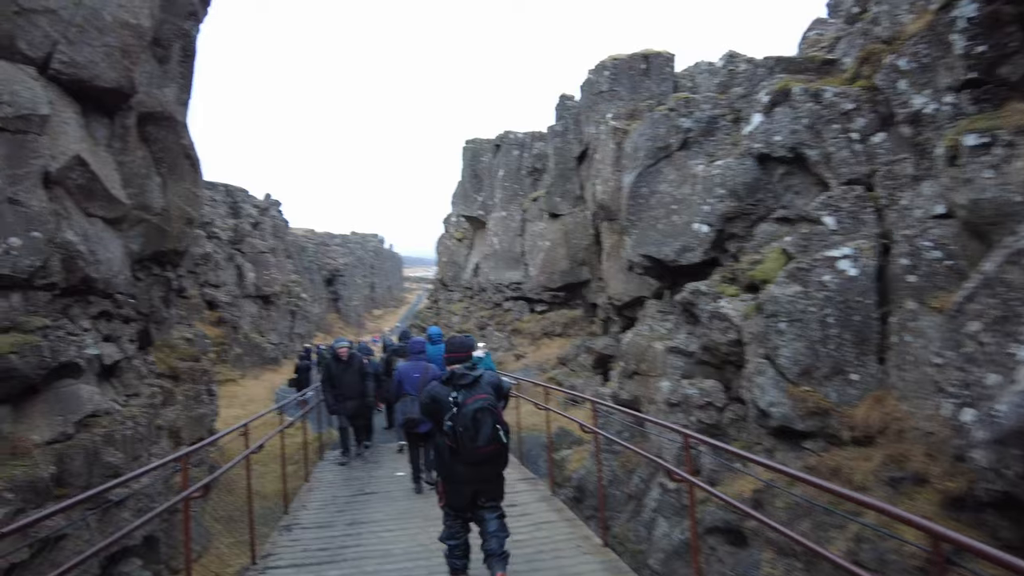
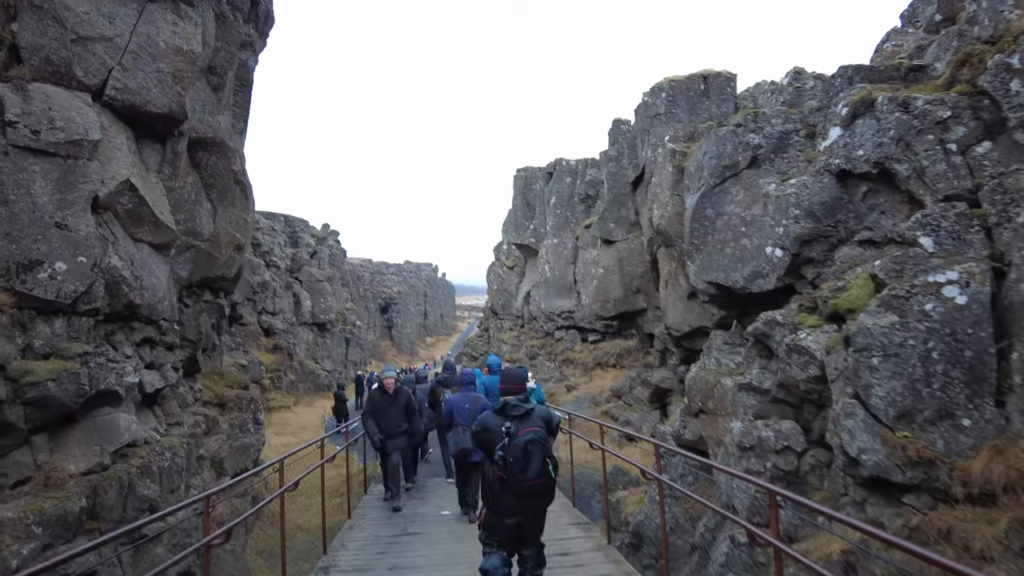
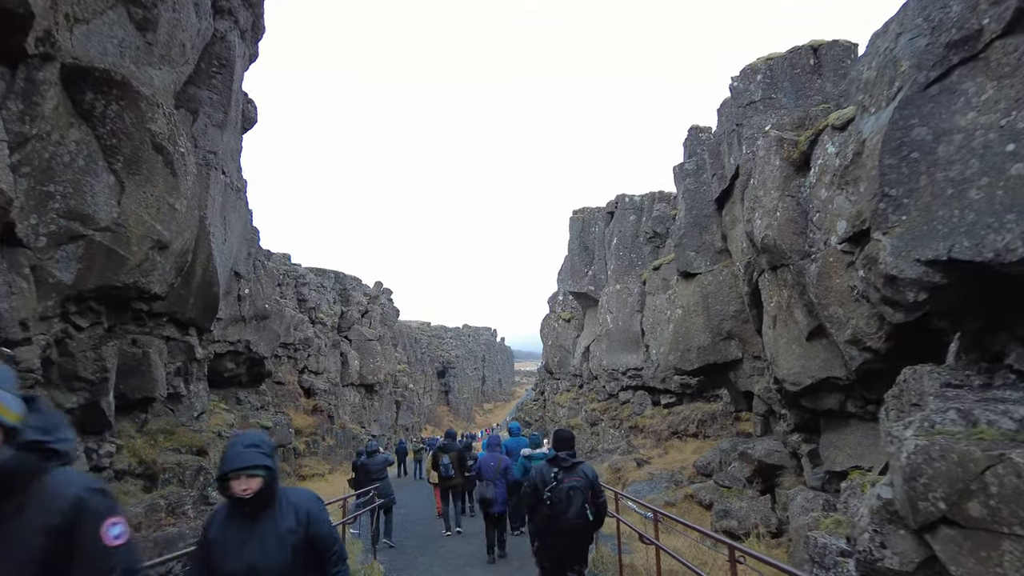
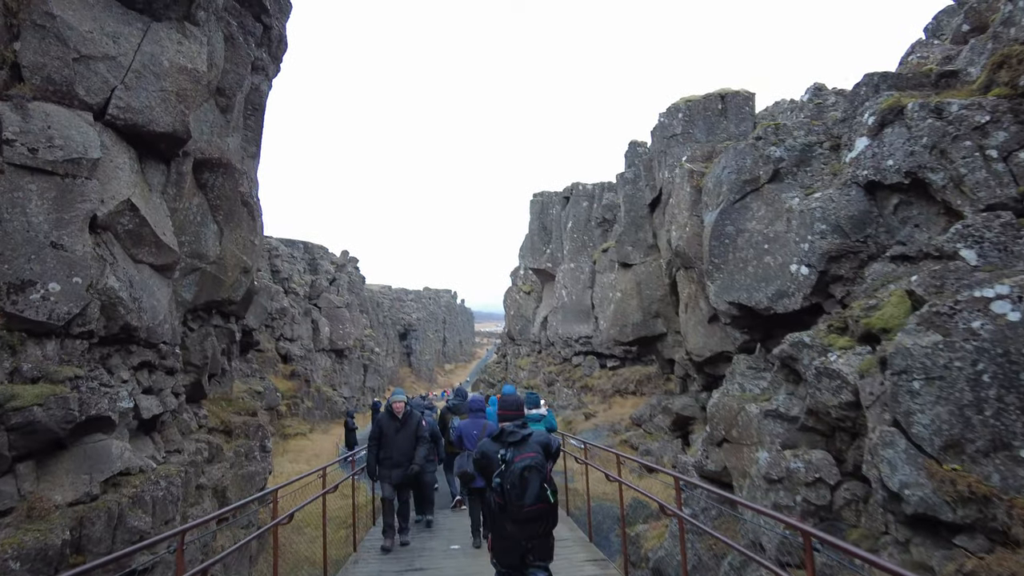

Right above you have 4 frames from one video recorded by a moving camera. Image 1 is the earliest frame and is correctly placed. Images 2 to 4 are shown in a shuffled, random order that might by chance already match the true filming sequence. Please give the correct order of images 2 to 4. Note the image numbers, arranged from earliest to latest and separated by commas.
2, 4, 3
